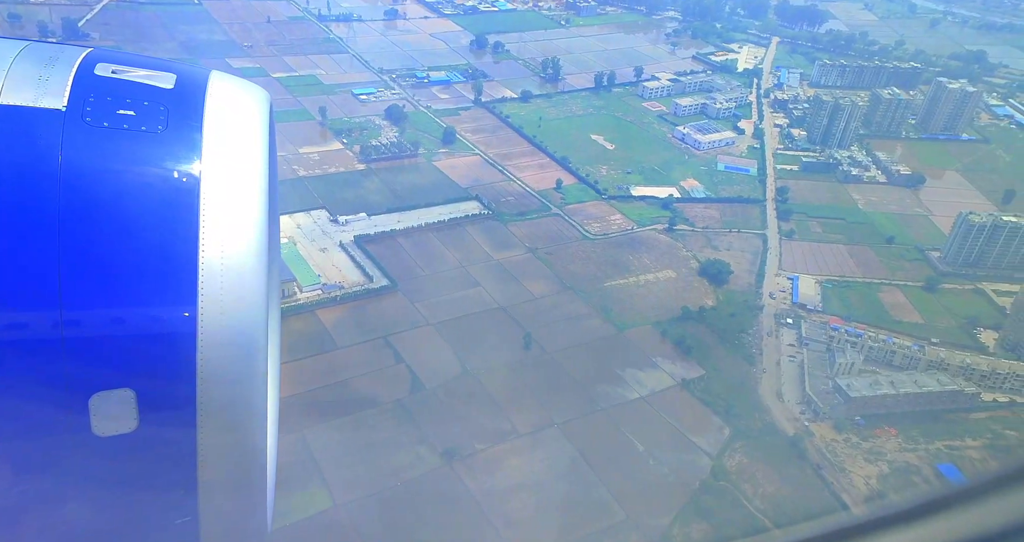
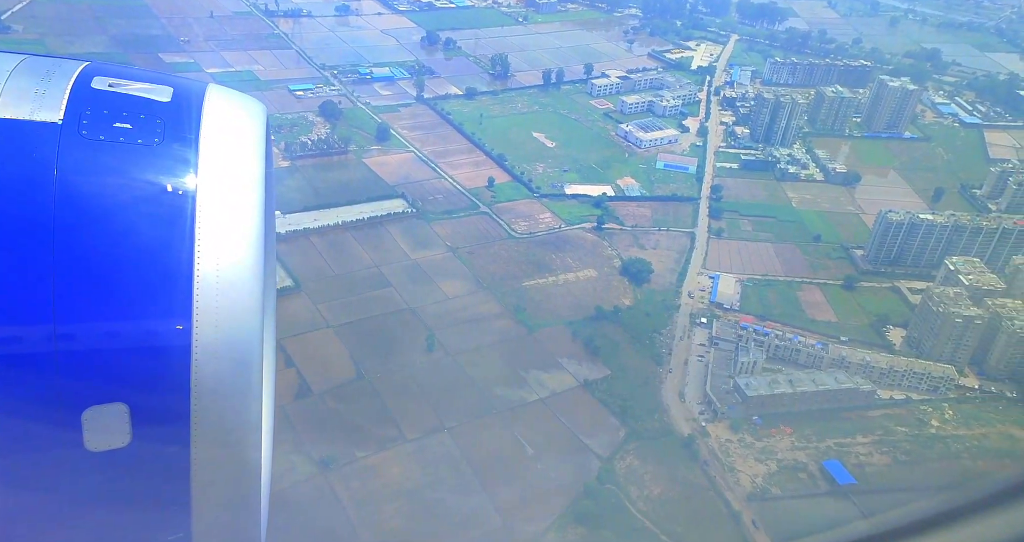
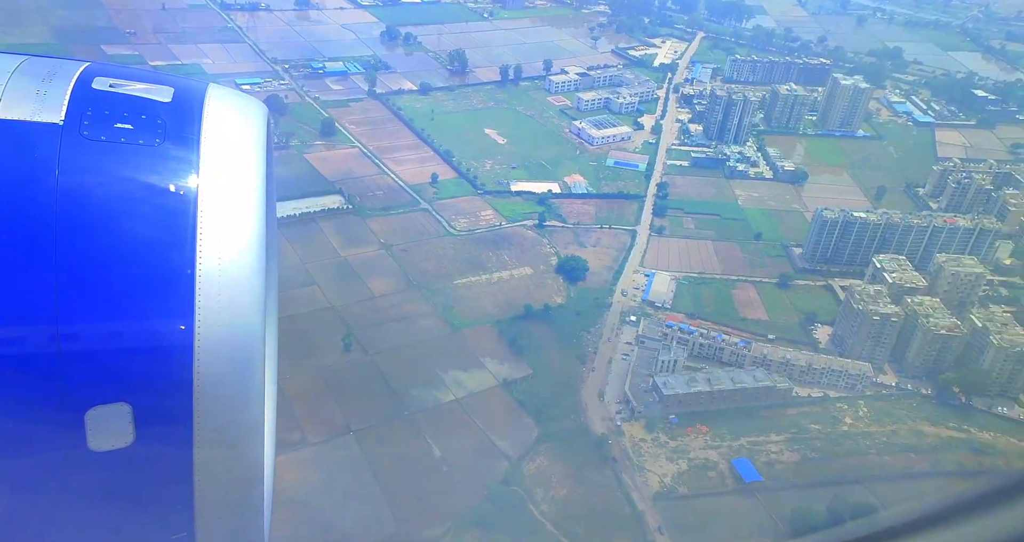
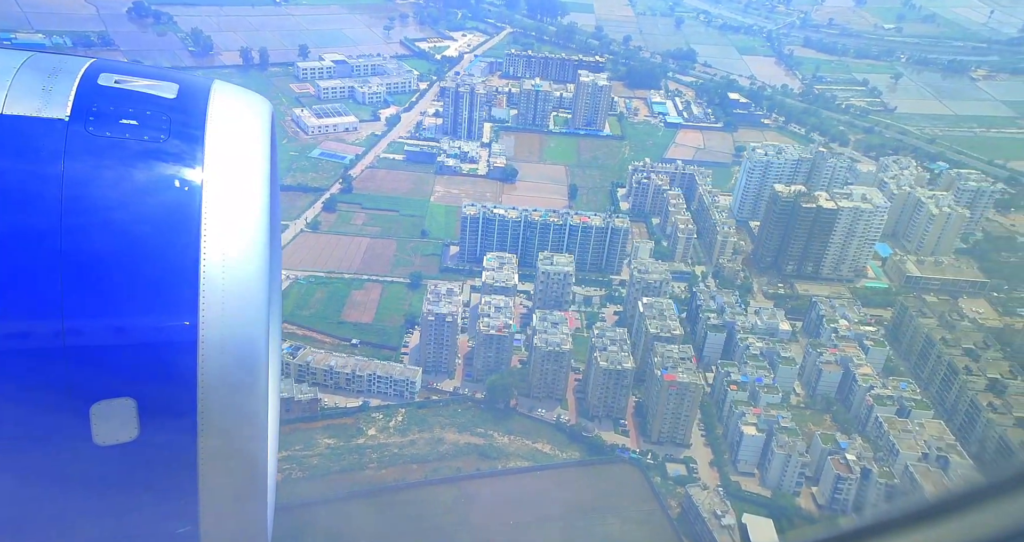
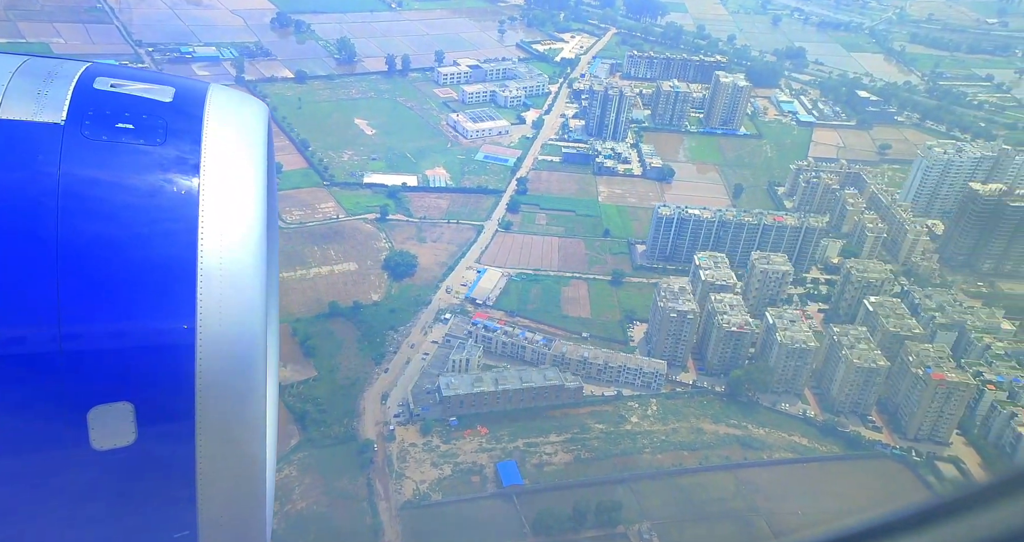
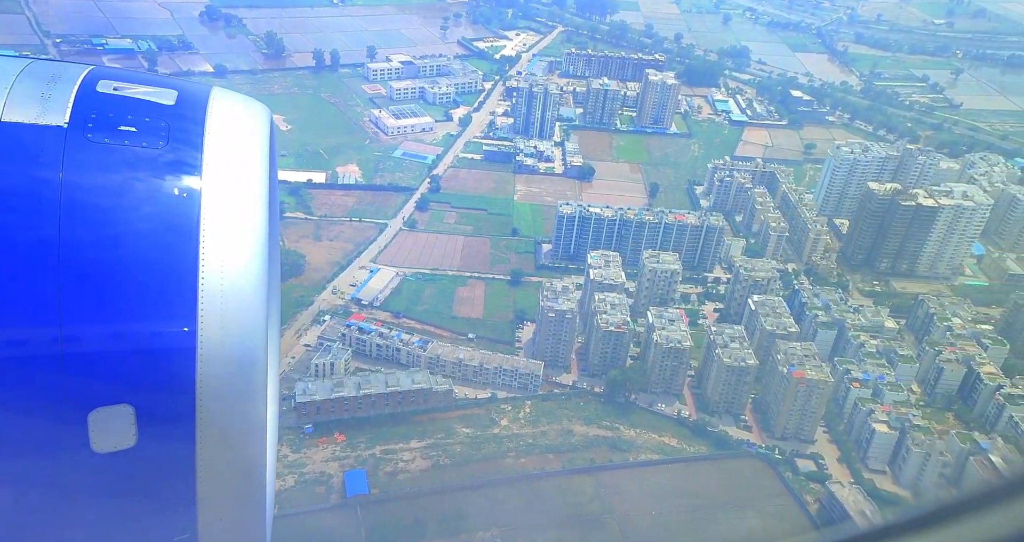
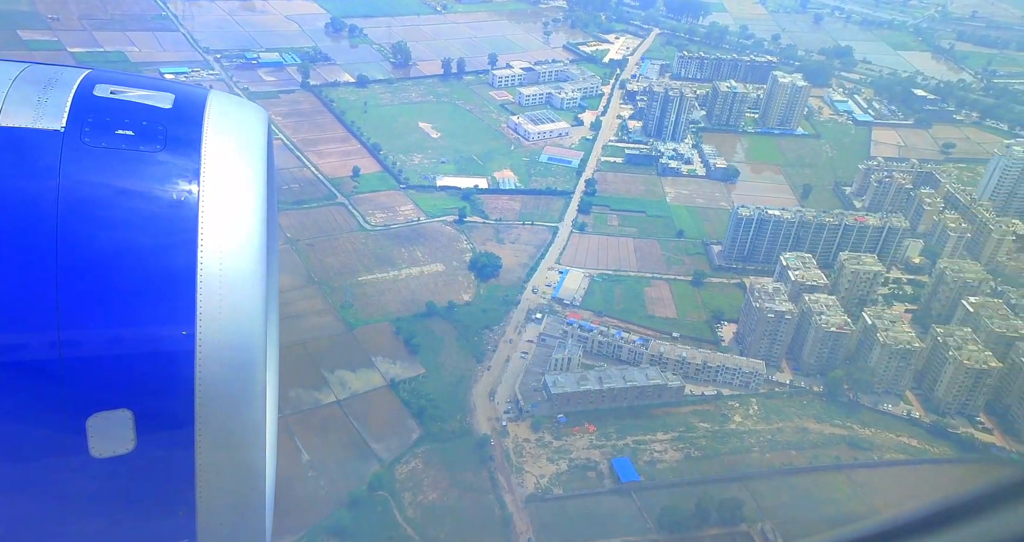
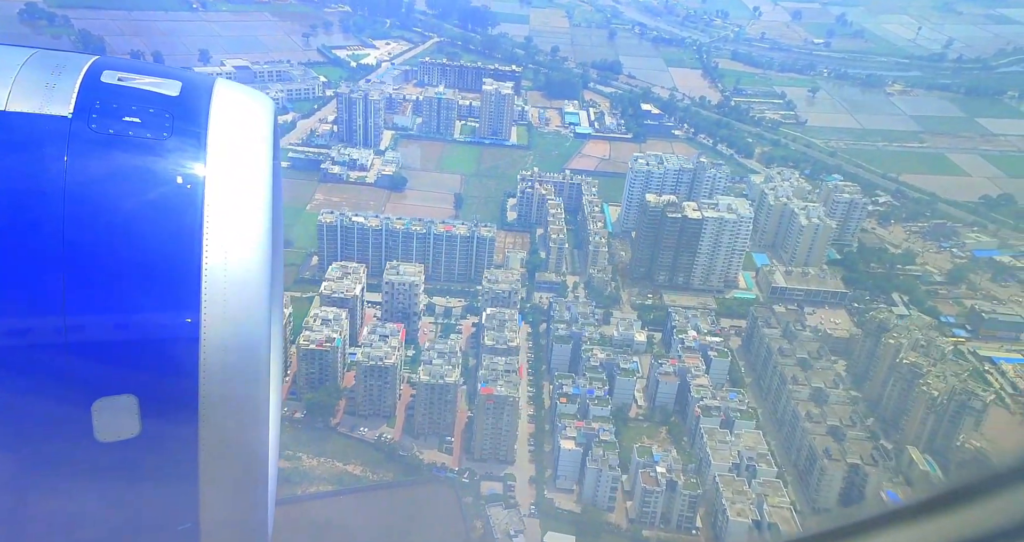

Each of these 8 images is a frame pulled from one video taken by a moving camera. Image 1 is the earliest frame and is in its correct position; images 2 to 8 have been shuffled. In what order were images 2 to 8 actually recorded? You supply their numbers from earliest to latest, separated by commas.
2, 3, 7, 5, 6, 4, 8
